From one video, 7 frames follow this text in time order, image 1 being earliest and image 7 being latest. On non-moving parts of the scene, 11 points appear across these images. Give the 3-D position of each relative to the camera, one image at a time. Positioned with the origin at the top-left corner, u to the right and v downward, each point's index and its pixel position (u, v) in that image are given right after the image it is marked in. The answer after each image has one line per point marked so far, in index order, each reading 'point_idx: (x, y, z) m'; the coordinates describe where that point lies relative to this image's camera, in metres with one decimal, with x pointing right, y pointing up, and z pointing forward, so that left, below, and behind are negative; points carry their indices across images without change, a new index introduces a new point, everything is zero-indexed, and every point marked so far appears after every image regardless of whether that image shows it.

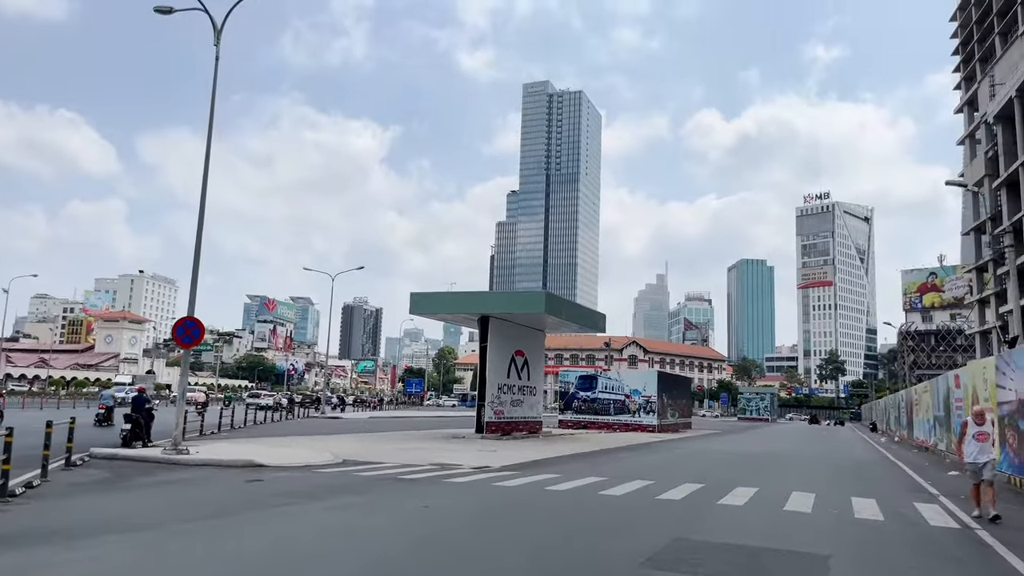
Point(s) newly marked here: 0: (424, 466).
0: (-1.9, -3.8, +15.8) m
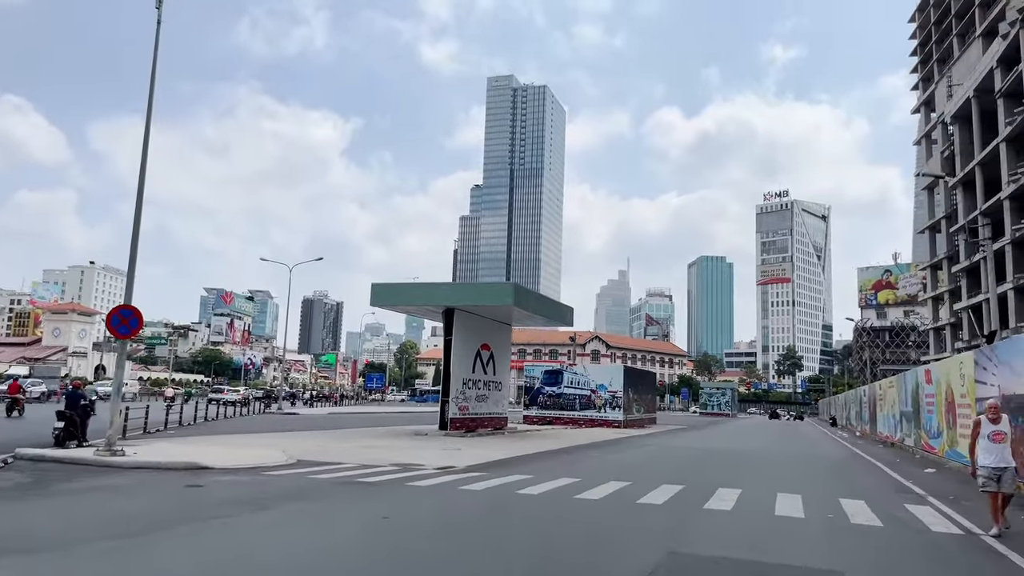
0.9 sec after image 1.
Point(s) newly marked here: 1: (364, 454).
0: (-2.6, -3.6, +14.7) m
1: (-3.6, -4.0, +17.7) m
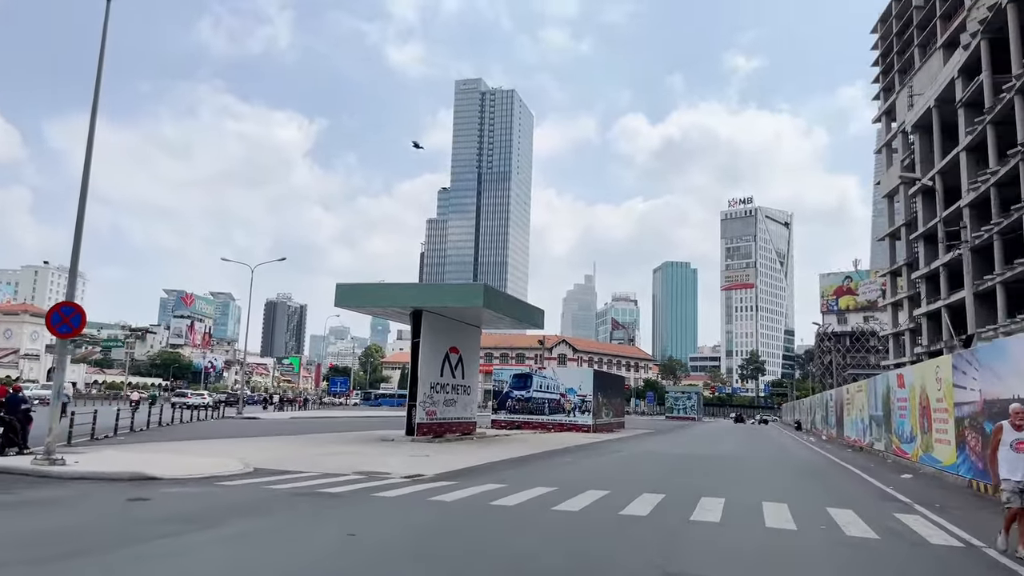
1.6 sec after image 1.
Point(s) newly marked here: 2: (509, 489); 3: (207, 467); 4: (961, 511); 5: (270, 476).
0: (-3.1, -3.5, +13.9) m
1: (-4.2, -4.0, +16.8) m
2: (0.0, -3.4, +12.5) m
3: (-5.8, -3.4, +14.0) m
4: (+7.3, -3.6, +12.0) m
5: (-4.5, -3.5, +13.6) m
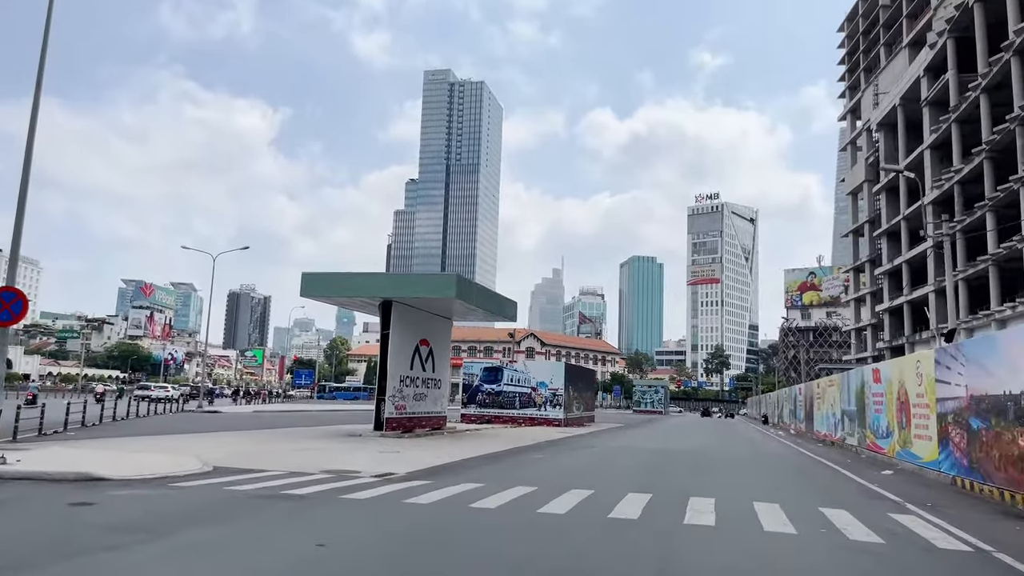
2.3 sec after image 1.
0: (-3.5, -3.3, +13.0) m
1: (-4.8, -3.7, +15.9) m
2: (-0.4, -3.2, +11.8) m
3: (-6.2, -3.2, +13.0) m
4: (+7.0, -3.5, +11.6) m
5: (-4.8, -3.2, +12.7) m
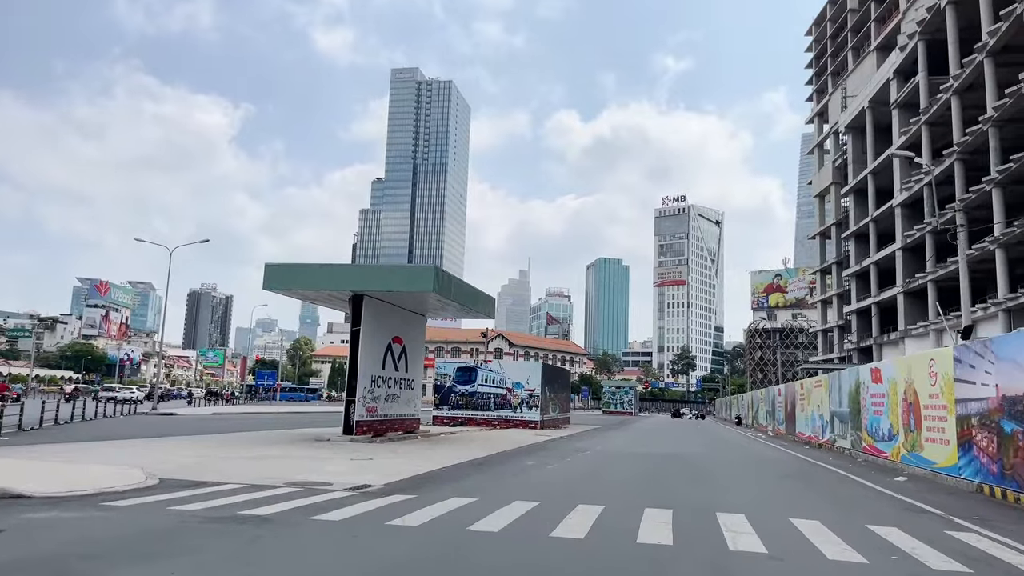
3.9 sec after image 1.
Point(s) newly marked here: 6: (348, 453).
0: (-3.6, -3.1, +11.3) m
1: (-5.0, -3.4, +14.1) m
2: (-0.4, -3.0, +10.2) m
3: (-6.3, -2.9, +11.1) m
4: (+7.0, -3.3, +10.4) m
5: (-4.9, -3.0, +10.9) m
6: (-4.1, -4.1, +18.3) m
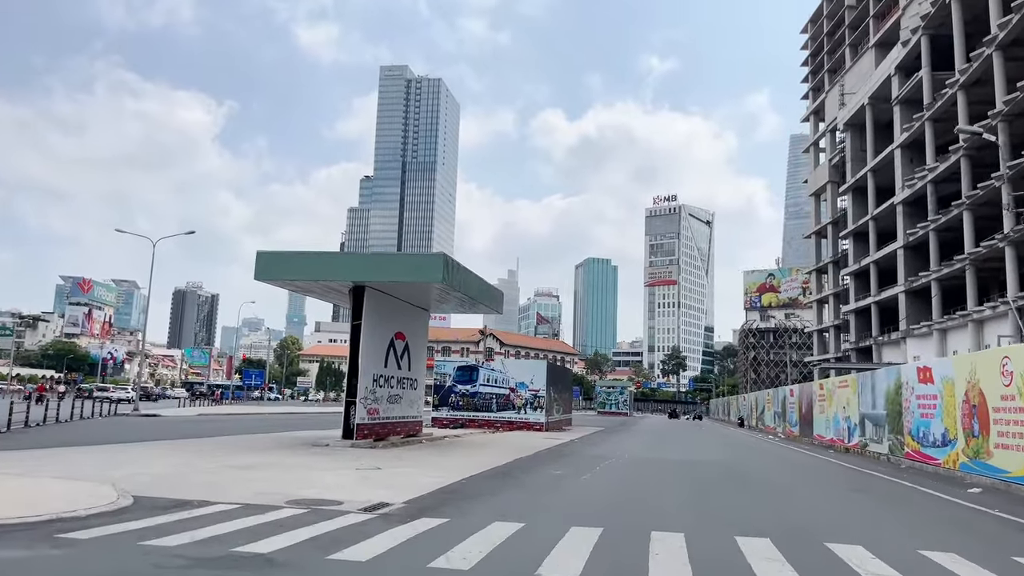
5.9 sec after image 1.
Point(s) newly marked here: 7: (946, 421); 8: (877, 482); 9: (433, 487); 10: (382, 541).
0: (-2.9, -2.8, +9.3) m
1: (-4.4, -3.2, +12.1) m
2: (+0.3, -2.7, +8.2) m
3: (-5.6, -2.6, +9.1) m
4: (+7.6, -3.1, +8.6) m
5: (-4.3, -2.7, +8.9) m
6: (-3.6, -3.8, +16.4) m
7: (+11.0, -3.4, +18.7) m
8: (+8.6, -4.6, +17.6) m
9: (-1.3, -3.3, +12.4) m
10: (-1.4, -2.6, +7.7) m
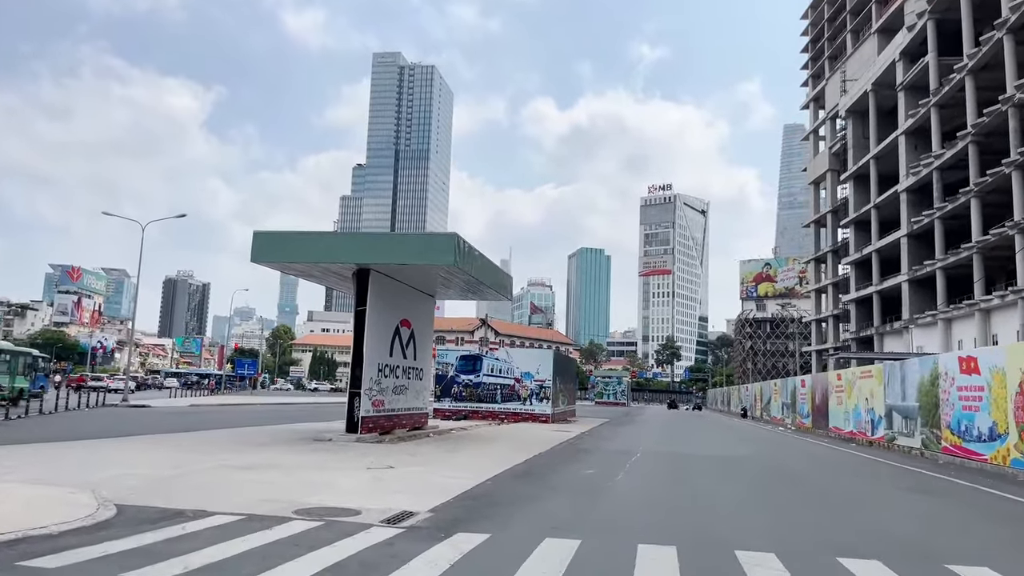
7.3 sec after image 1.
0: (-2.4, -2.5, +7.9) m
1: (-3.9, -2.9, +10.7) m
2: (+0.8, -2.5, +6.9) m
3: (-5.1, -2.3, +7.7) m
4: (+8.2, -2.9, +7.3) m
5: (-3.7, -2.4, +7.5) m
6: (-3.1, -3.4, +15.0) m
7: (+11.5, -3.0, +17.5) m
8: (+9.0, -4.2, +16.4) m
9: (-0.8, -3.0, +11.1) m
10: (-0.9, -2.4, +6.3) m
